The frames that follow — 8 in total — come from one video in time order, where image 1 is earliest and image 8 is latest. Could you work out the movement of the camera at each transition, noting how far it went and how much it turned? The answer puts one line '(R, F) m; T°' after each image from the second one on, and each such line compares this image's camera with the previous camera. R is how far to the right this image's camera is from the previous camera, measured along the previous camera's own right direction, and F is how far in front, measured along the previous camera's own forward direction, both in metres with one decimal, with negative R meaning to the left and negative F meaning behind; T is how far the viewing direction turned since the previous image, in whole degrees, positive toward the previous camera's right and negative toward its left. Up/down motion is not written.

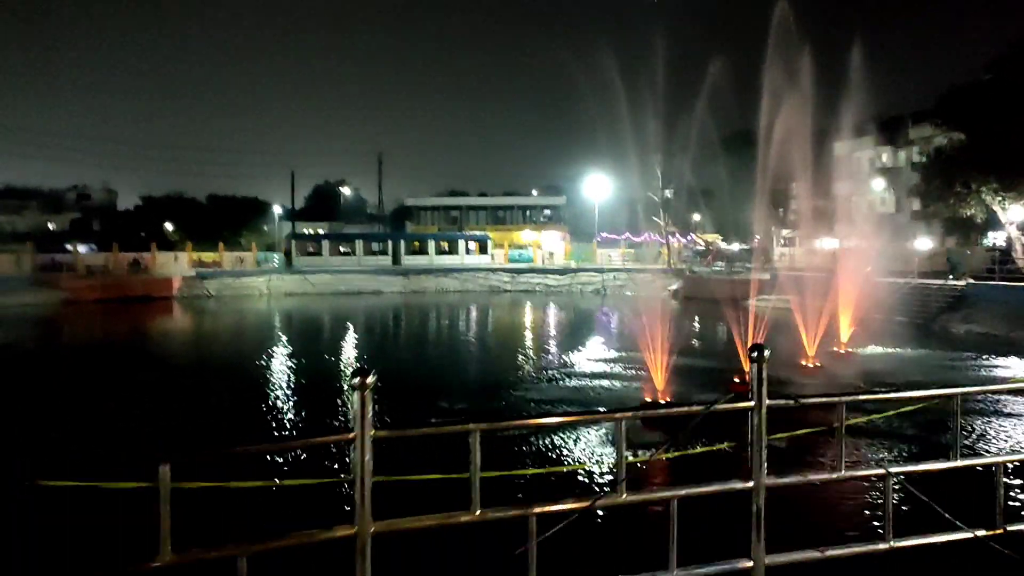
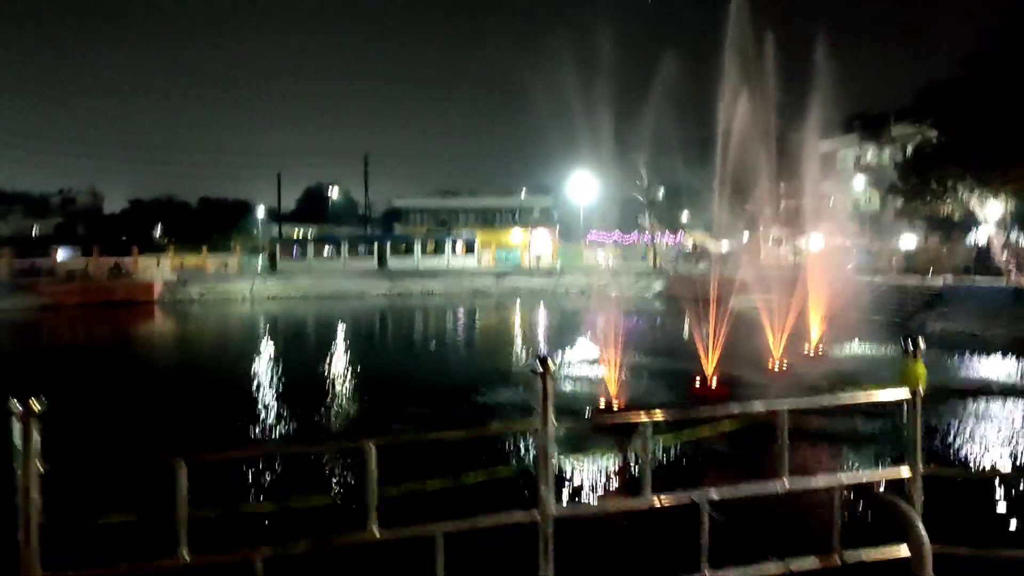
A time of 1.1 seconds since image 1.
(+0.5, +0.2) m; 0°
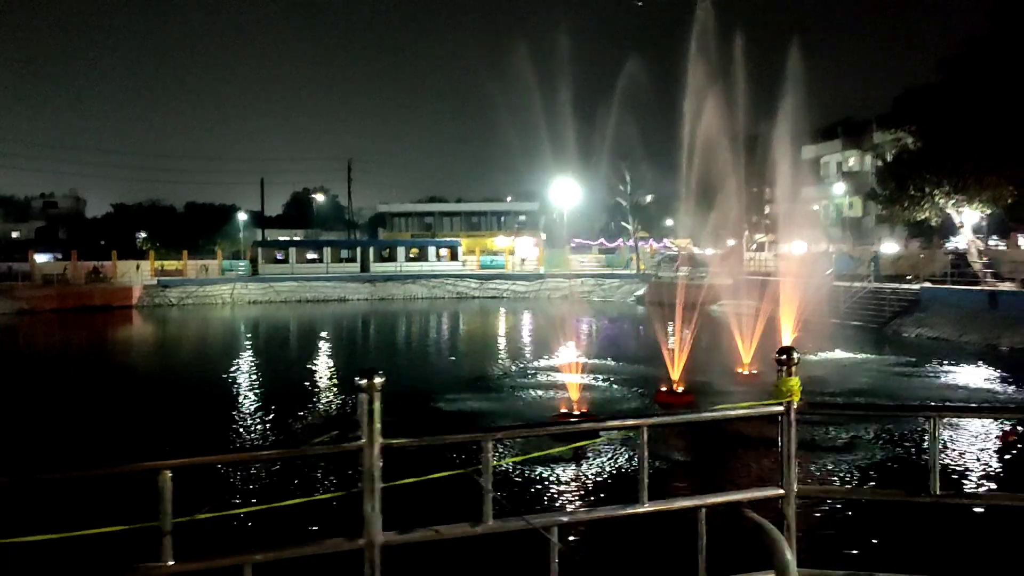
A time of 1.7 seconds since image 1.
(+0.4, +0.1) m; +1°
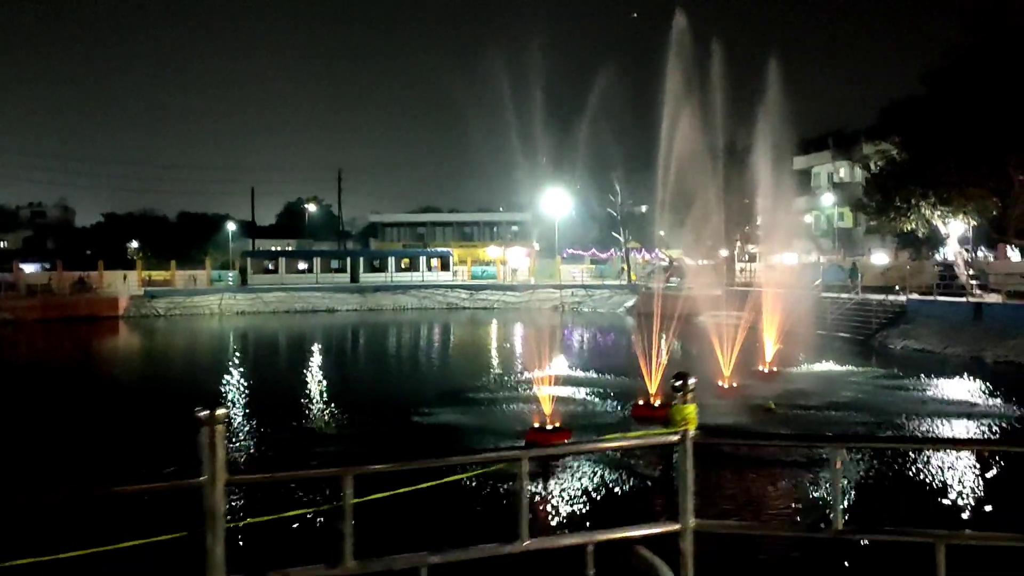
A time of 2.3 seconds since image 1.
(+0.3, +0.1) m; 0°
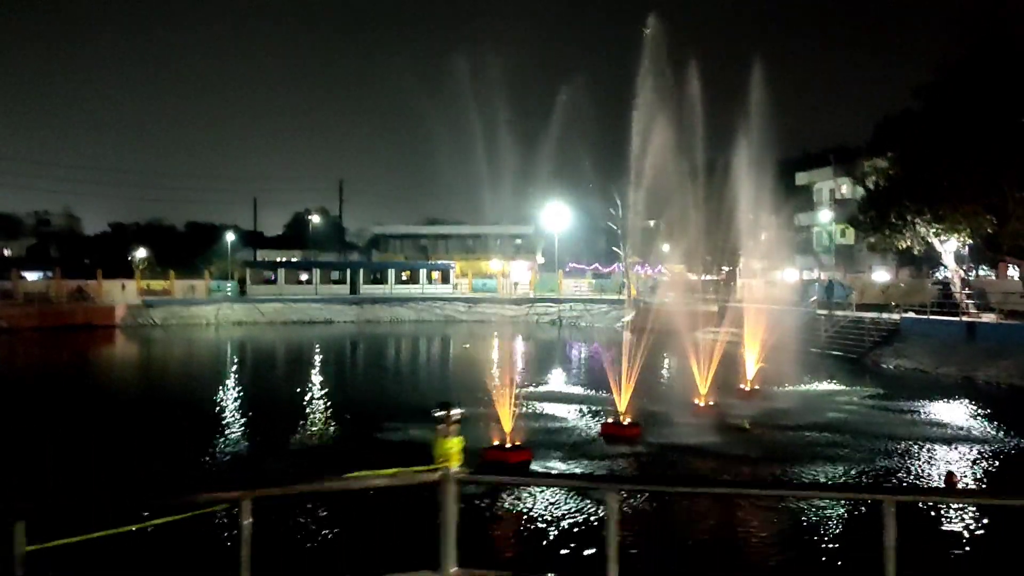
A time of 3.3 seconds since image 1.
(+0.5, +0.2) m; -1°
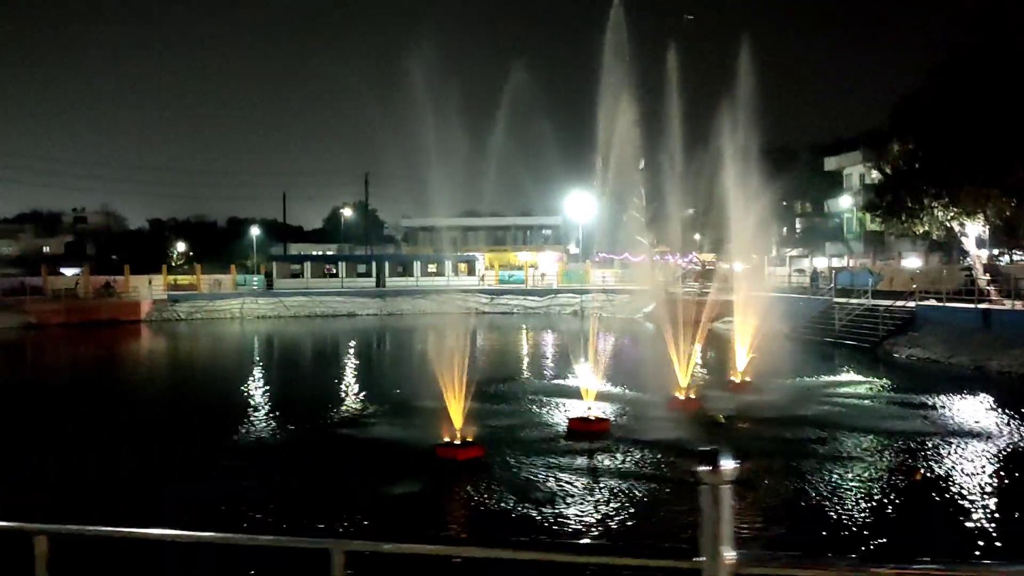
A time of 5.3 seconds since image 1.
(+1.0, +0.3) m; -3°
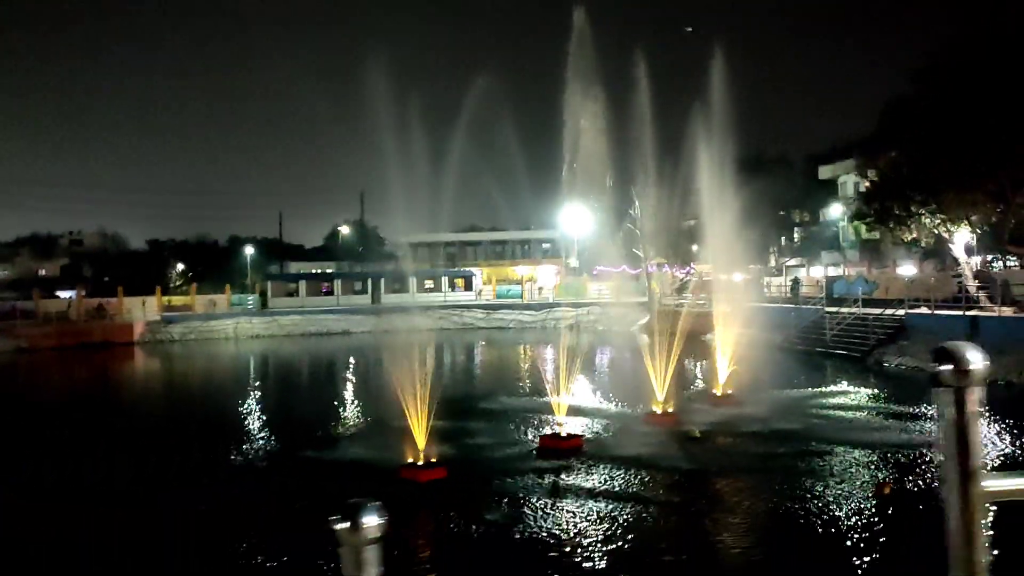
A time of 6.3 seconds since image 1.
(+0.5, +0.2) m; 0°
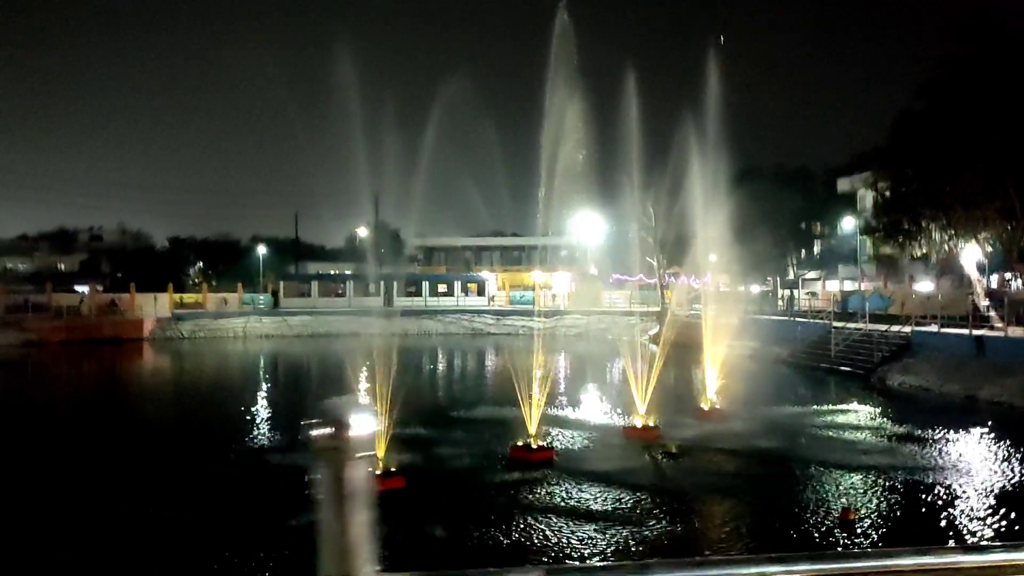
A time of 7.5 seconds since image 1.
(+0.6, +0.3) m; -2°
